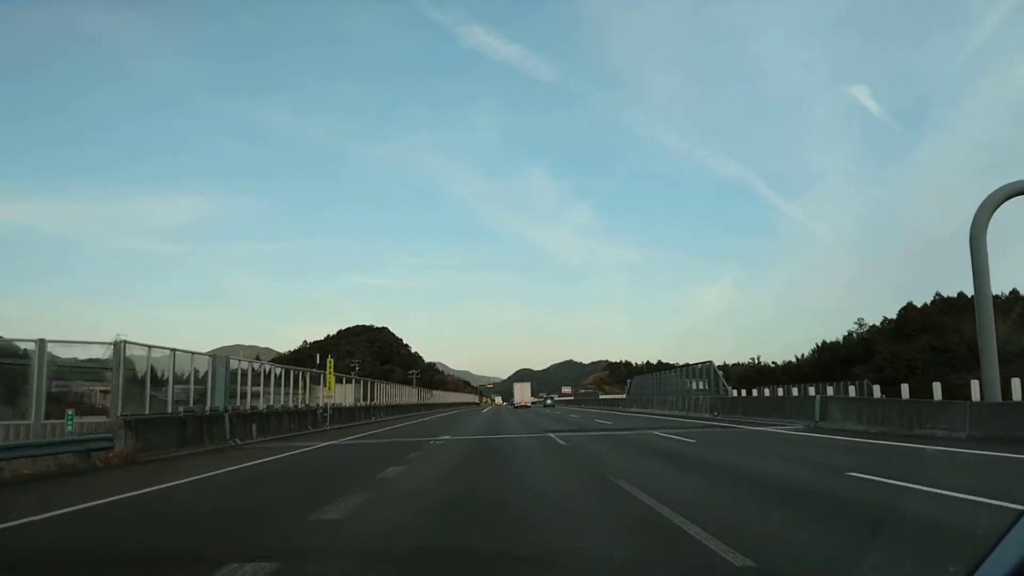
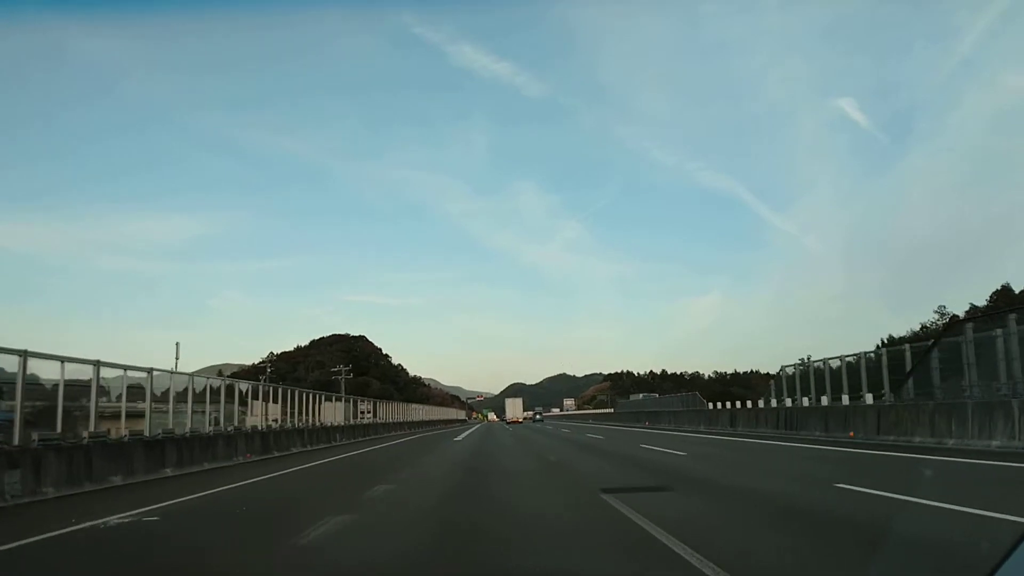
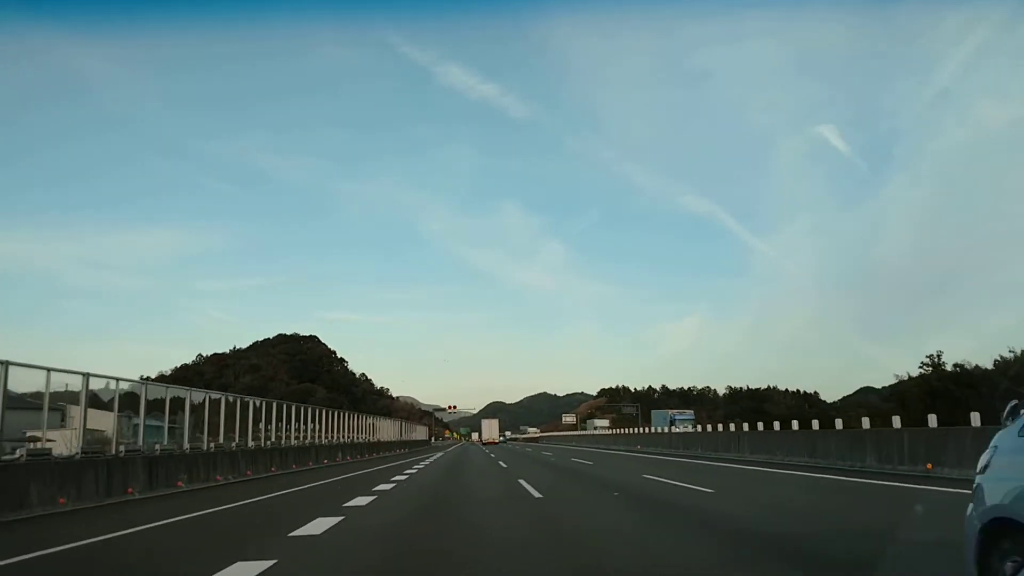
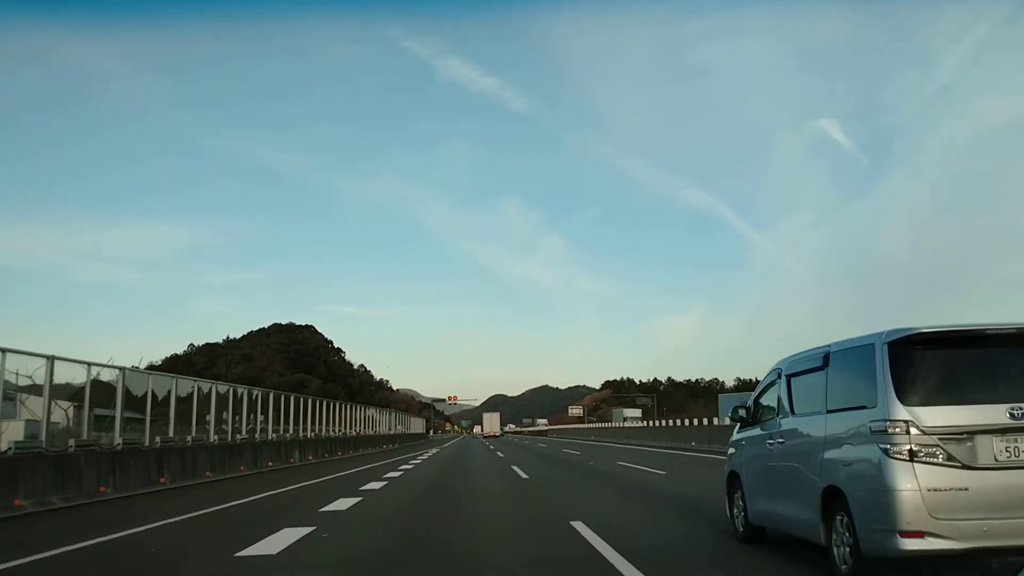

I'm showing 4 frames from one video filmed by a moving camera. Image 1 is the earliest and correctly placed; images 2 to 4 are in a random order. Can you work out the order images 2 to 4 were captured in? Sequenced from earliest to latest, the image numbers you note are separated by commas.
2, 3, 4
